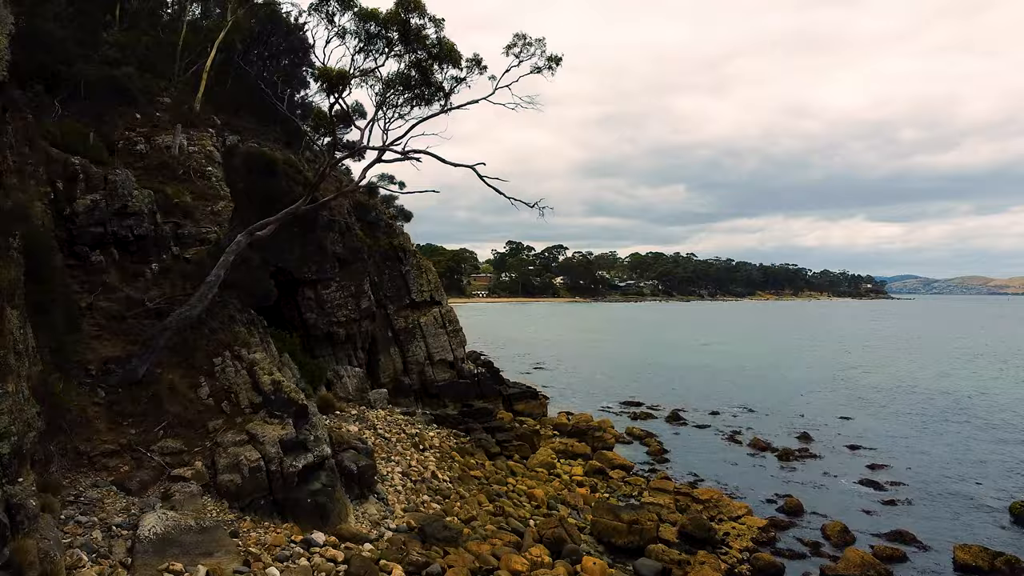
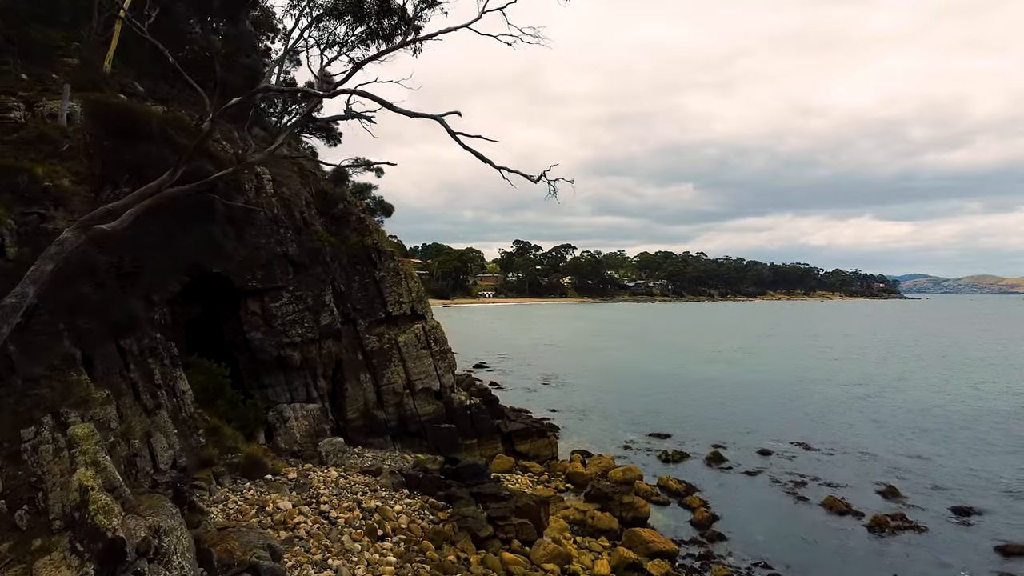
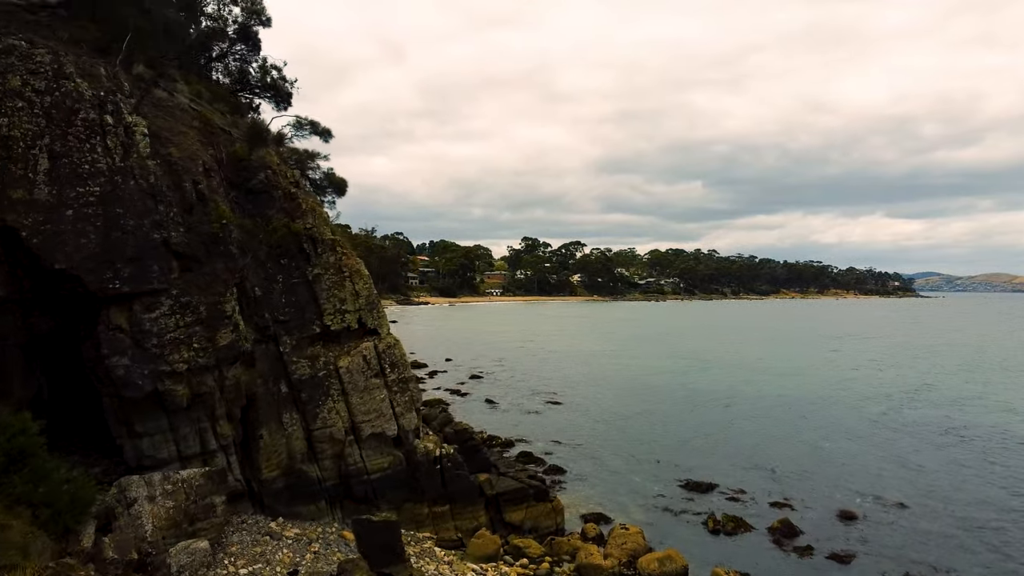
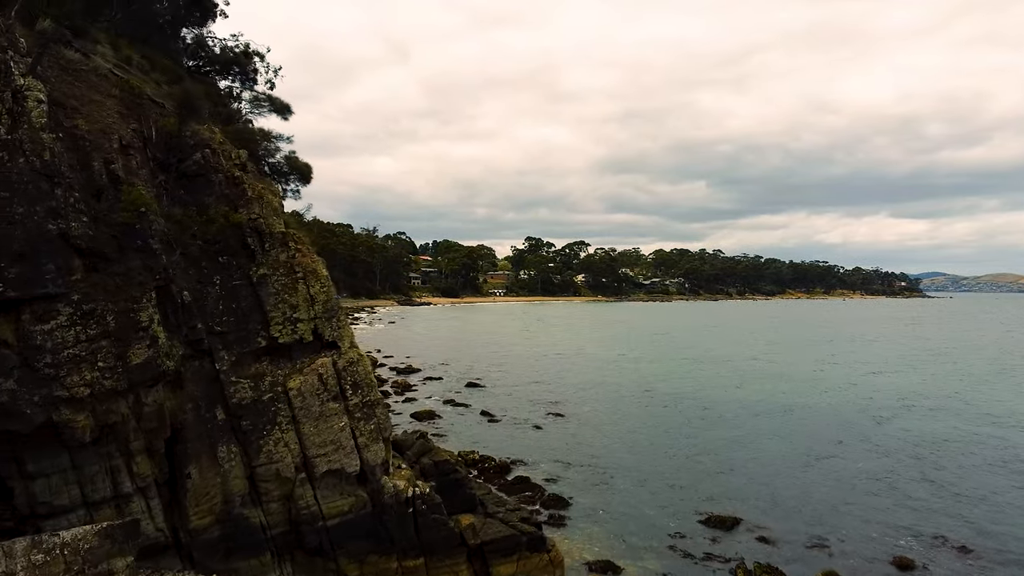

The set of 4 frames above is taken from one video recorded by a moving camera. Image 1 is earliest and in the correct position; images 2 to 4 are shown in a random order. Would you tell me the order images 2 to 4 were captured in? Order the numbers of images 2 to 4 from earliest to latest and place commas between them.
2, 3, 4
